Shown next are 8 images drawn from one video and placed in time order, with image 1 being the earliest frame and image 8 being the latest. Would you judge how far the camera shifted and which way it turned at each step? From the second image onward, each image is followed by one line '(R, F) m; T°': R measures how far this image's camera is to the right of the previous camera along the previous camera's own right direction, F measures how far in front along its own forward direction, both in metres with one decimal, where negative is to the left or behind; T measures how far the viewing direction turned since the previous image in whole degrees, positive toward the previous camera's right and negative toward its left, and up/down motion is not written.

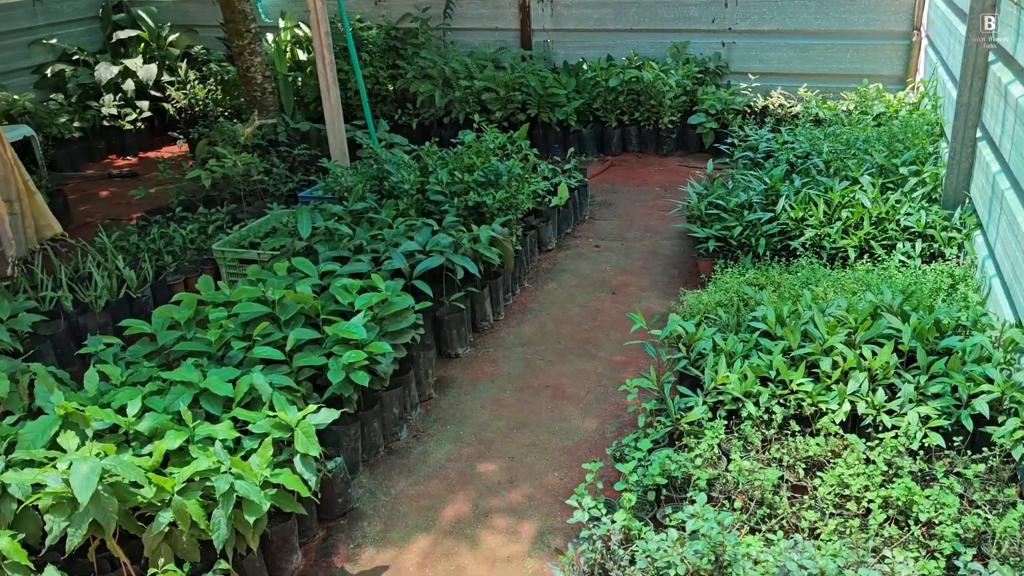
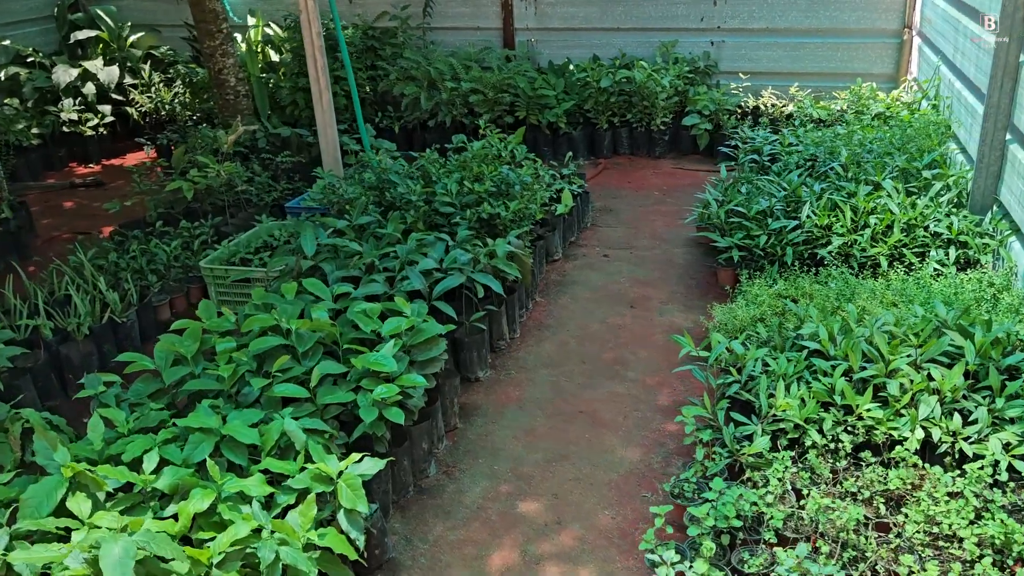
(-0.3, +0.2) m; +3°
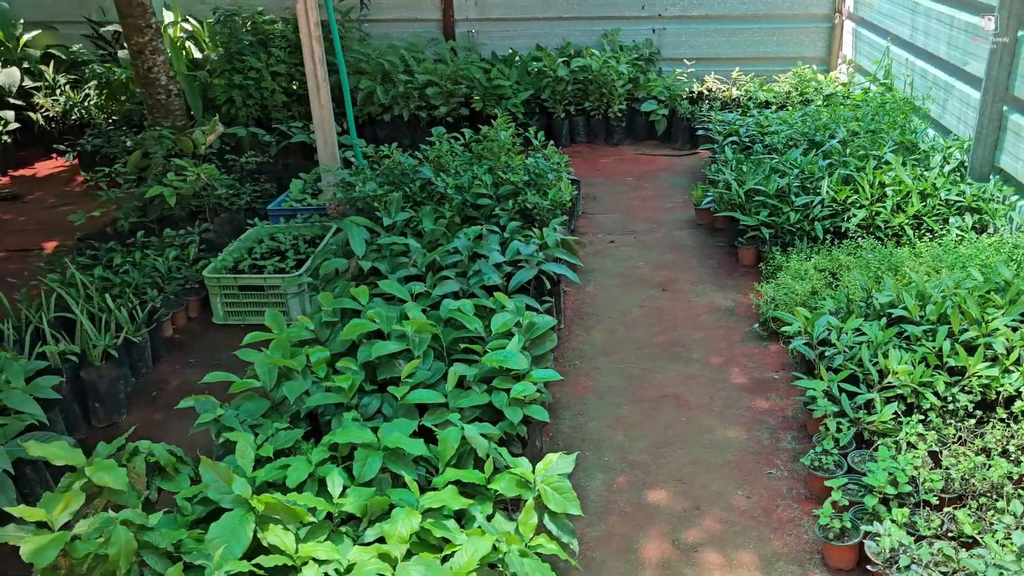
(-0.8, +0.2) m; +9°
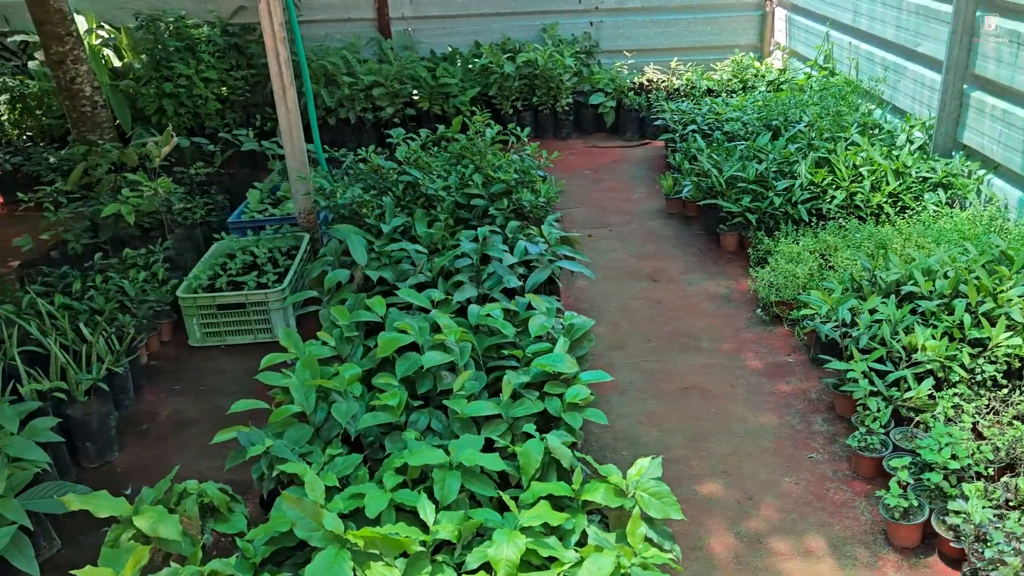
(-0.4, +0.1) m; +6°
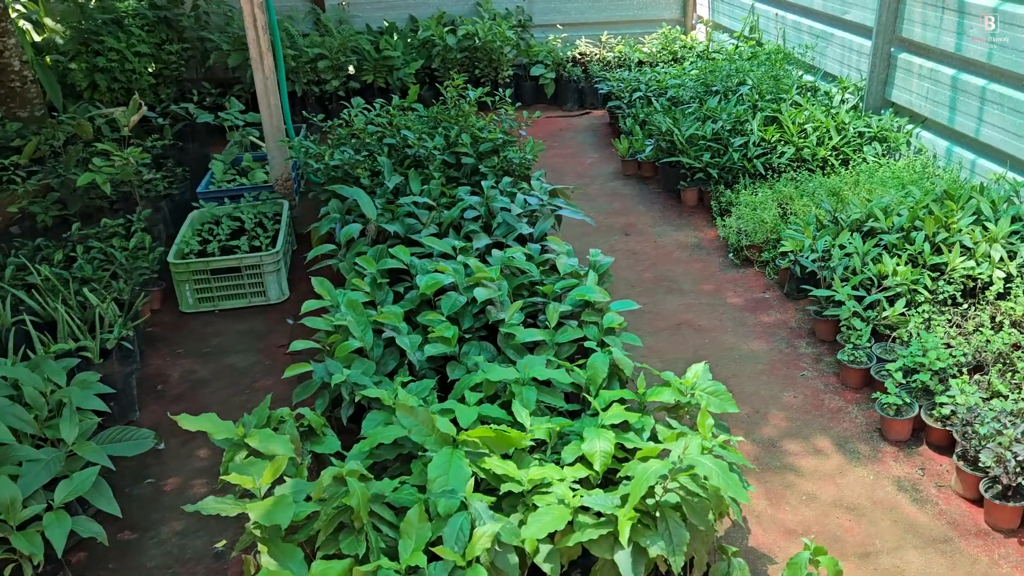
(-0.4, -0.2) m; +7°
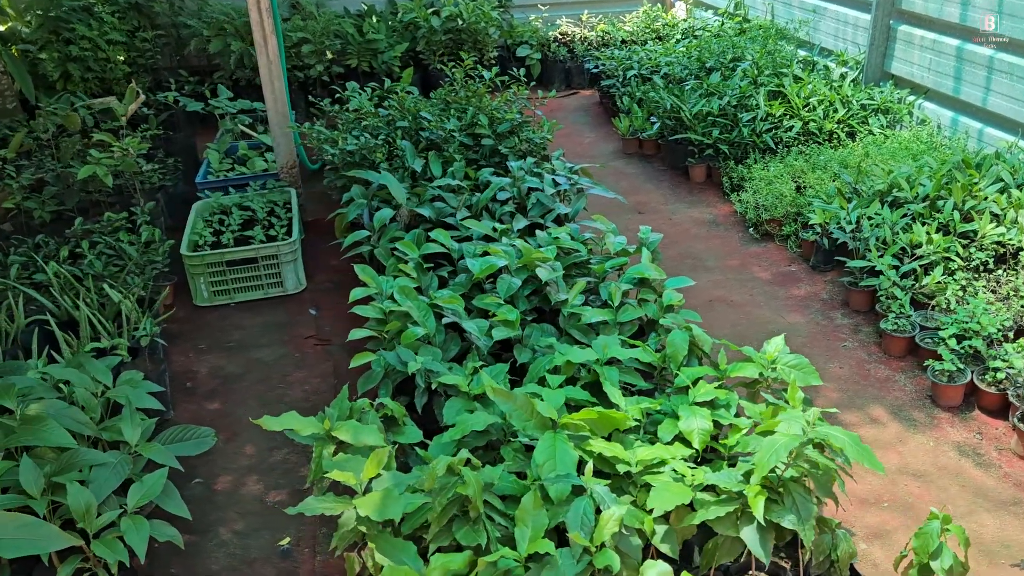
(-0.3, +0.1) m; +3°
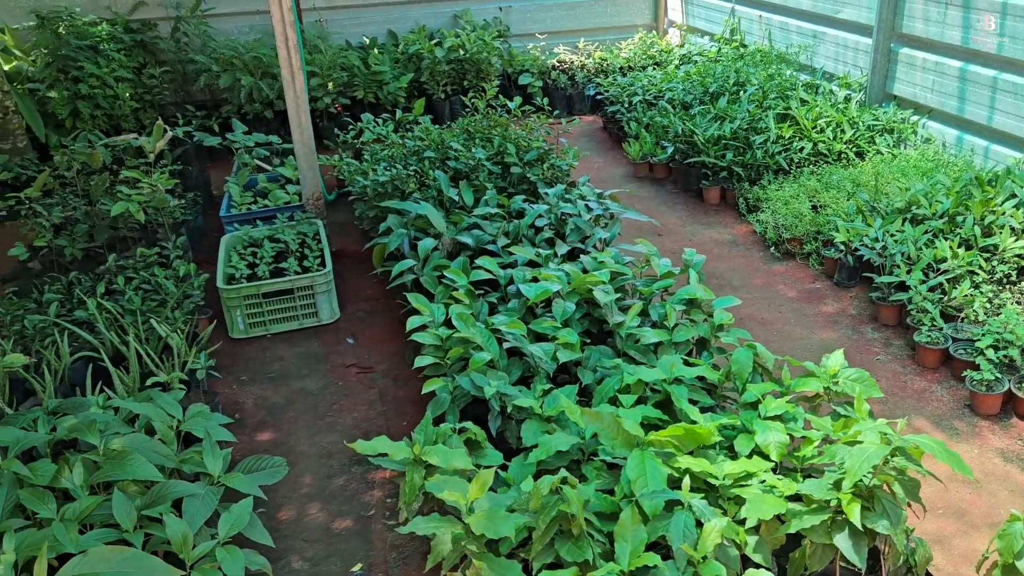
(-0.2, -0.1) m; +1°
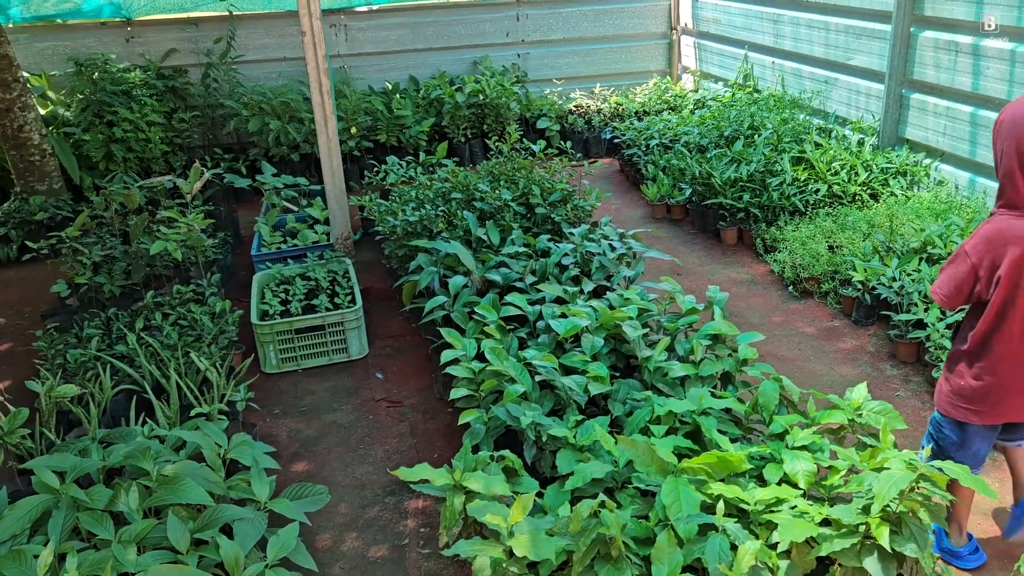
(-0.1, -0.1) m; -1°
